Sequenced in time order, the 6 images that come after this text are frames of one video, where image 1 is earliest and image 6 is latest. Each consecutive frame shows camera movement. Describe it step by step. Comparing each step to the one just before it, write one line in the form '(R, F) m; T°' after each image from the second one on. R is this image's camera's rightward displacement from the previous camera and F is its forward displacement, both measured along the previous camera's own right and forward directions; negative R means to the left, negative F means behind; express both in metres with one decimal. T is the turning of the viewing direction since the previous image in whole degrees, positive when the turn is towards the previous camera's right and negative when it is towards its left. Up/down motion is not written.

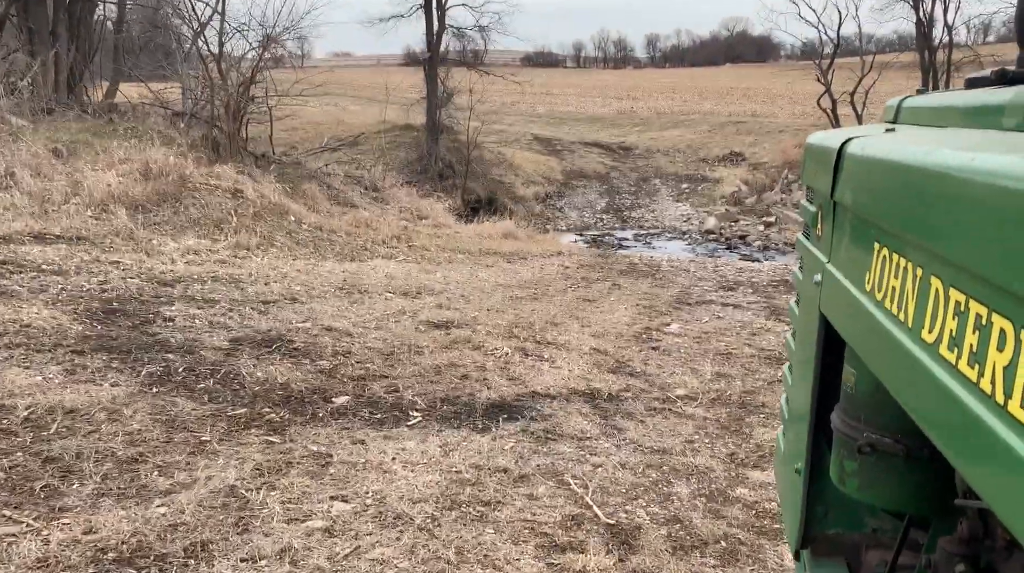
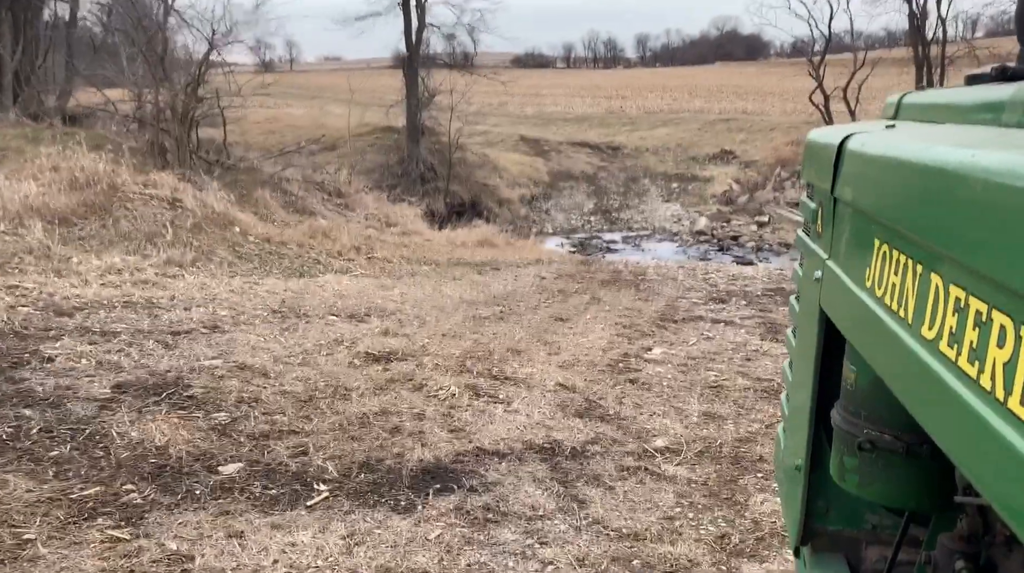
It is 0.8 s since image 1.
(+0.3, +1.3) m; 0°
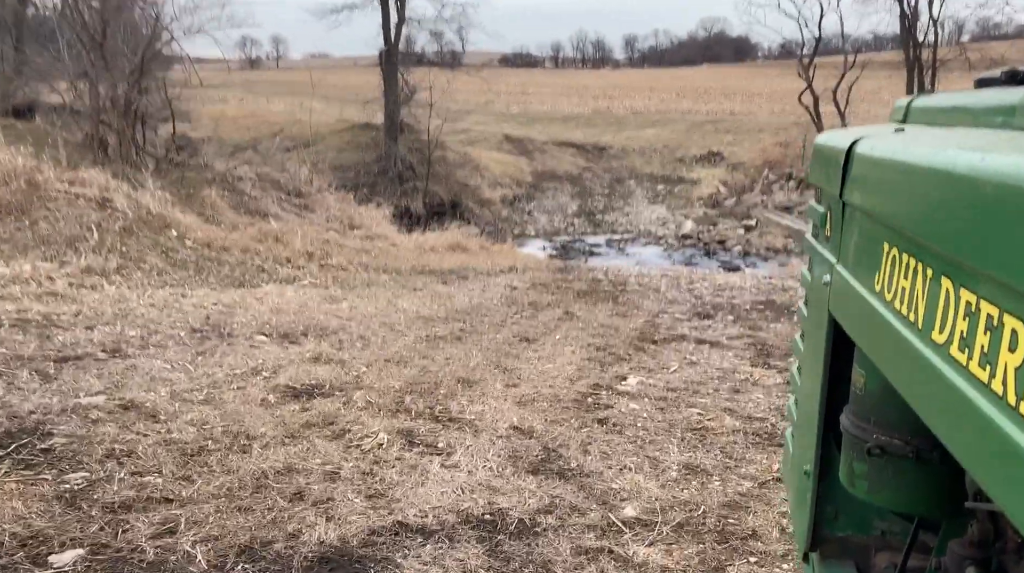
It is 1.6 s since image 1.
(+0.2, +1.2) m; +1°
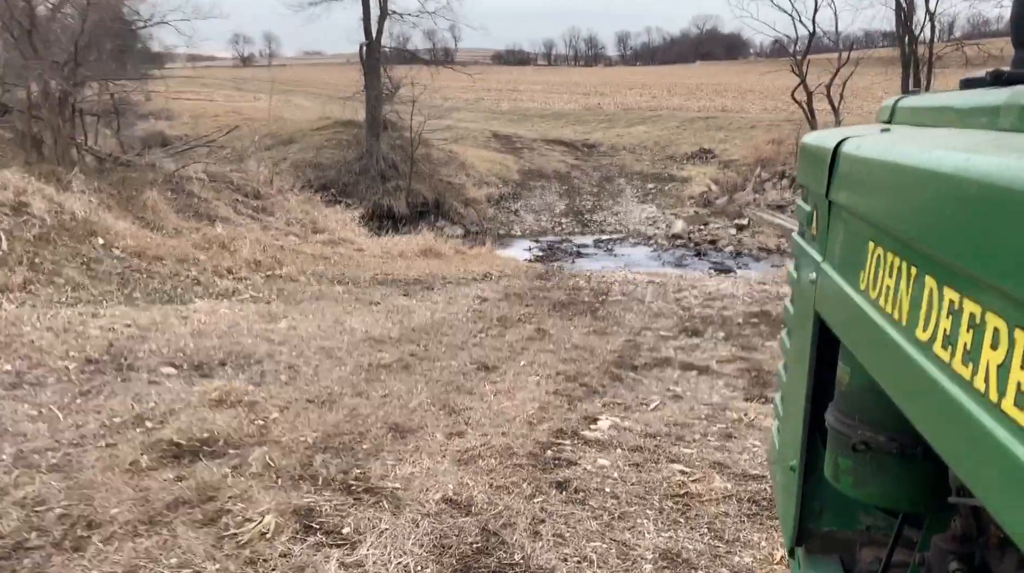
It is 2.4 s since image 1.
(+0.3, +1.3) m; 0°
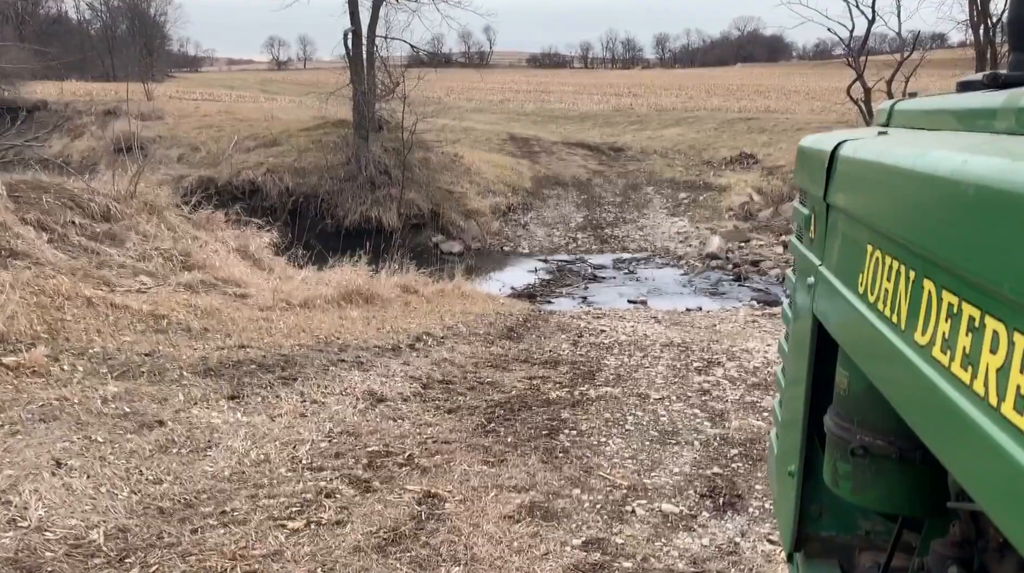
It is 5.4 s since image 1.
(+0.9, +4.9) m; -2°
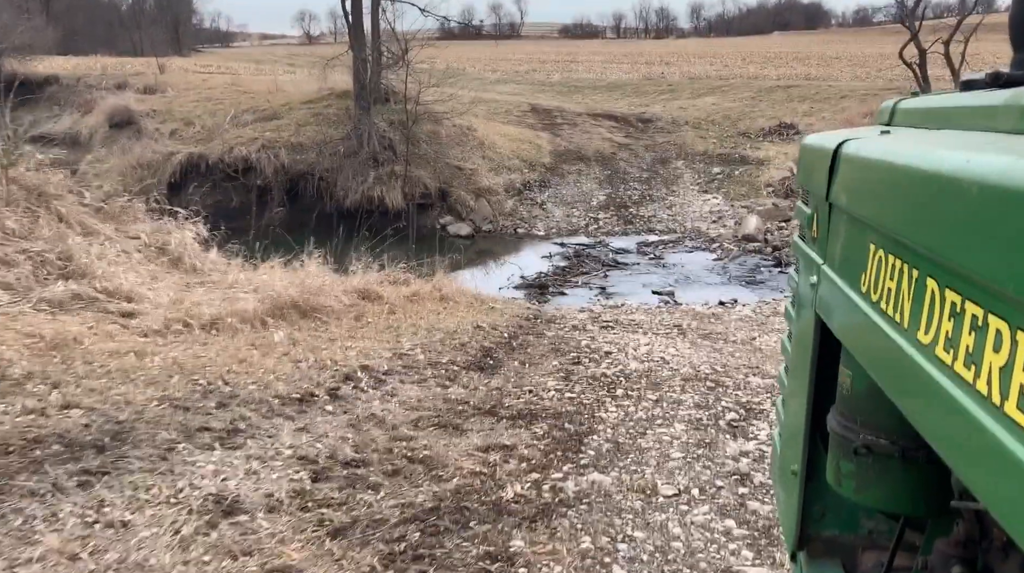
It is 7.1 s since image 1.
(+0.5, +2.7) m; -2°
